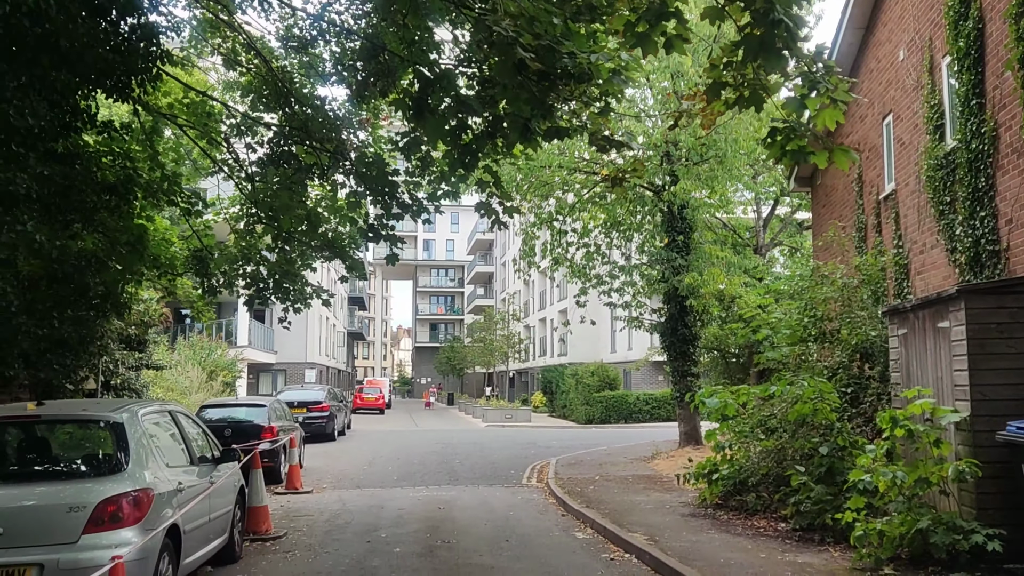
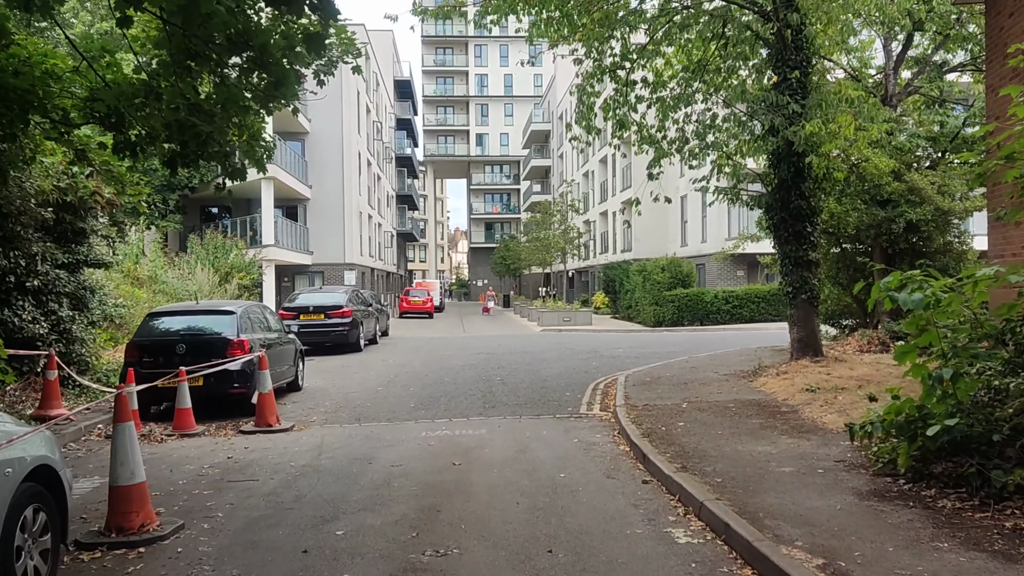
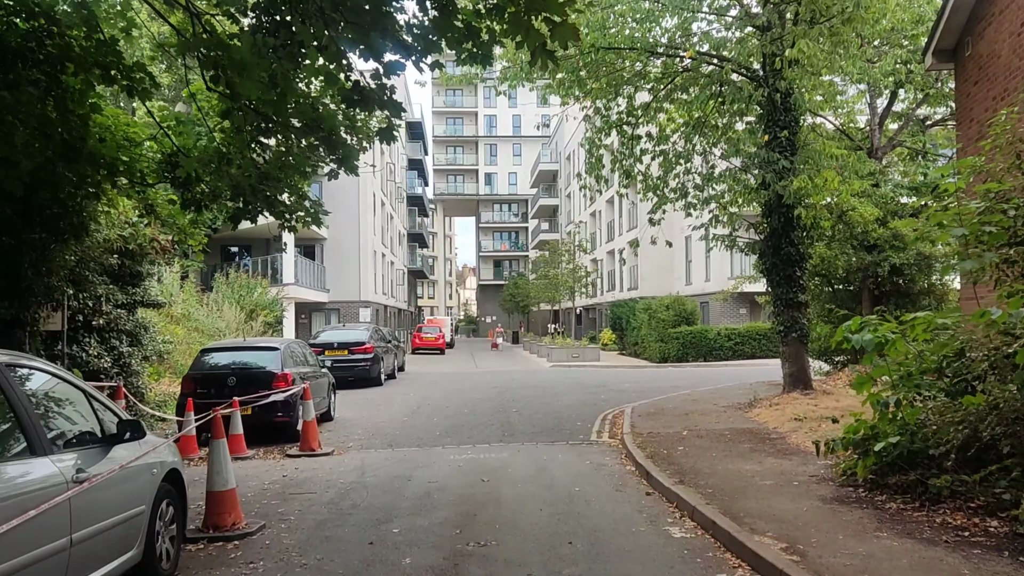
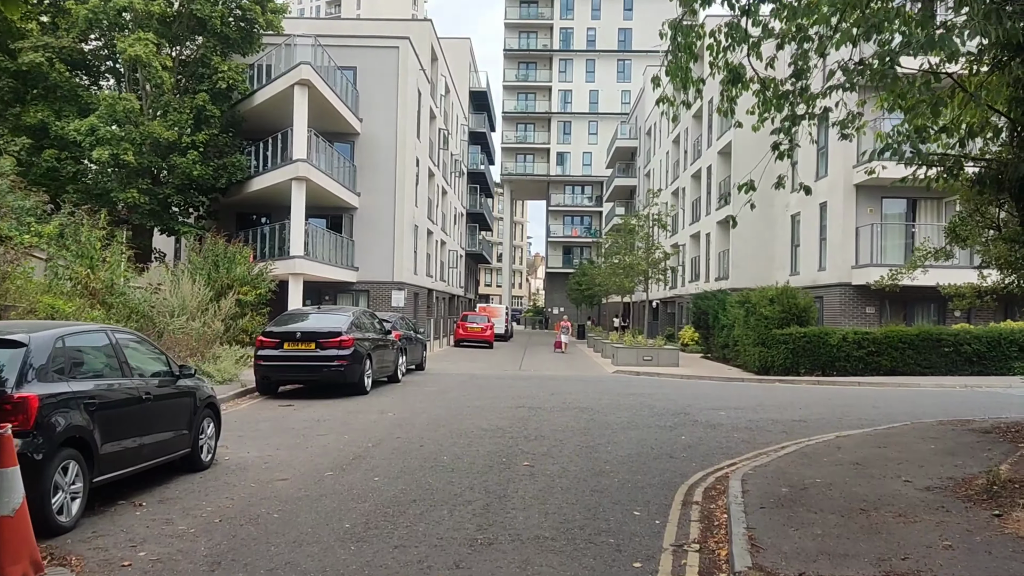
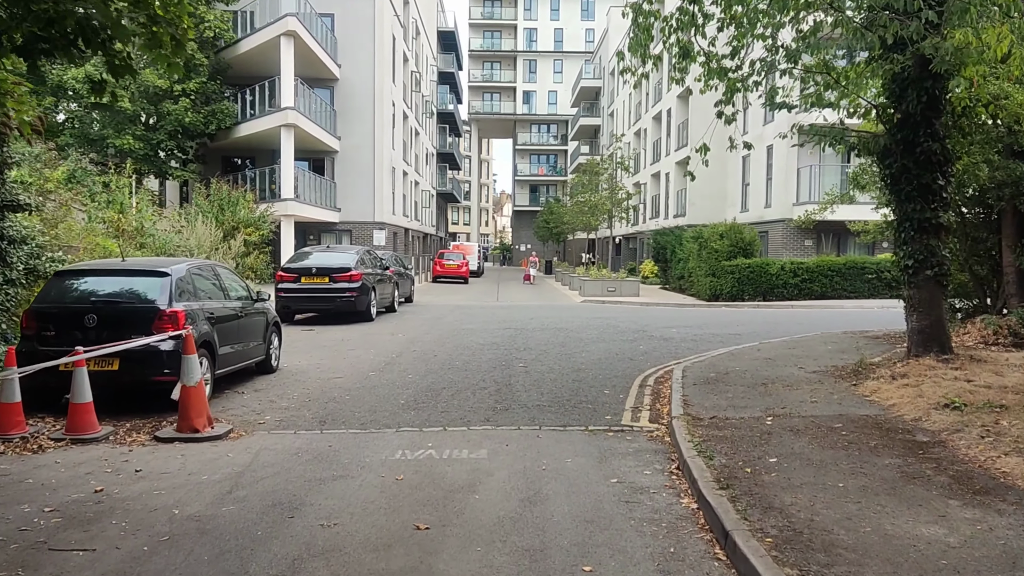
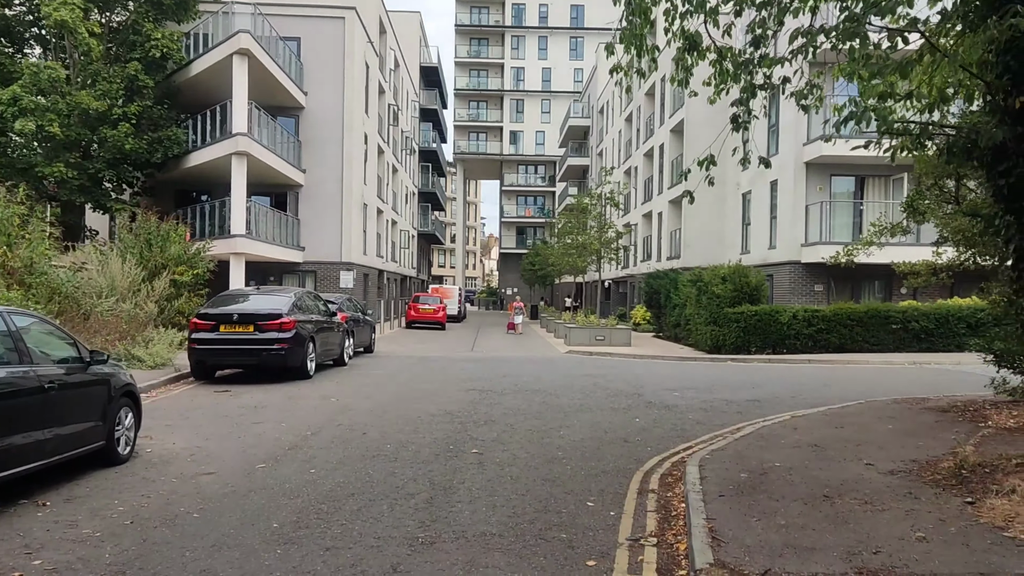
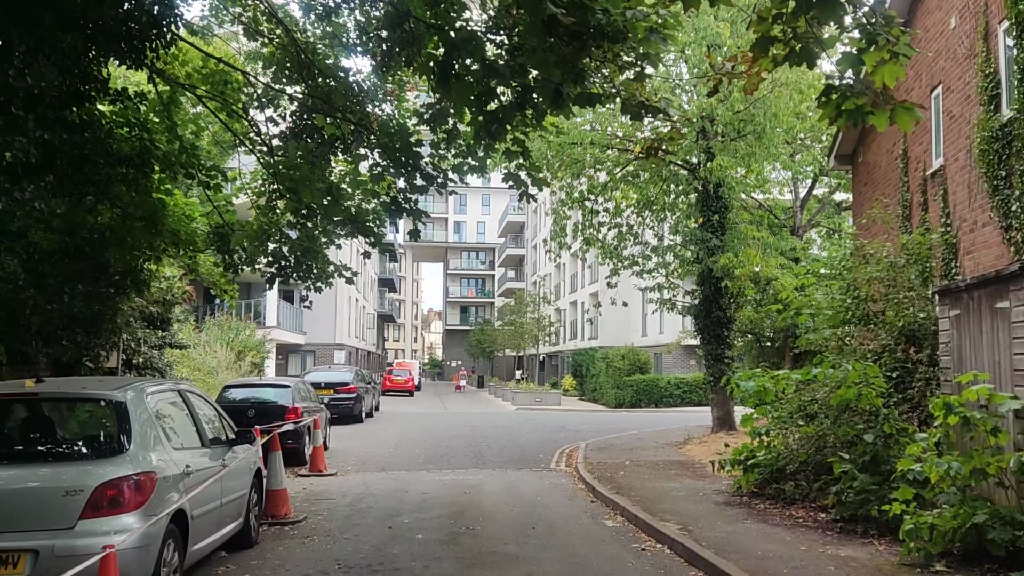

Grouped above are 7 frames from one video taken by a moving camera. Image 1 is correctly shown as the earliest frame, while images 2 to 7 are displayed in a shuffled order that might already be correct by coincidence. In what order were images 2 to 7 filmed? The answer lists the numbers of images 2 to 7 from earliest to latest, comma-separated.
7, 3, 2, 5, 4, 6
